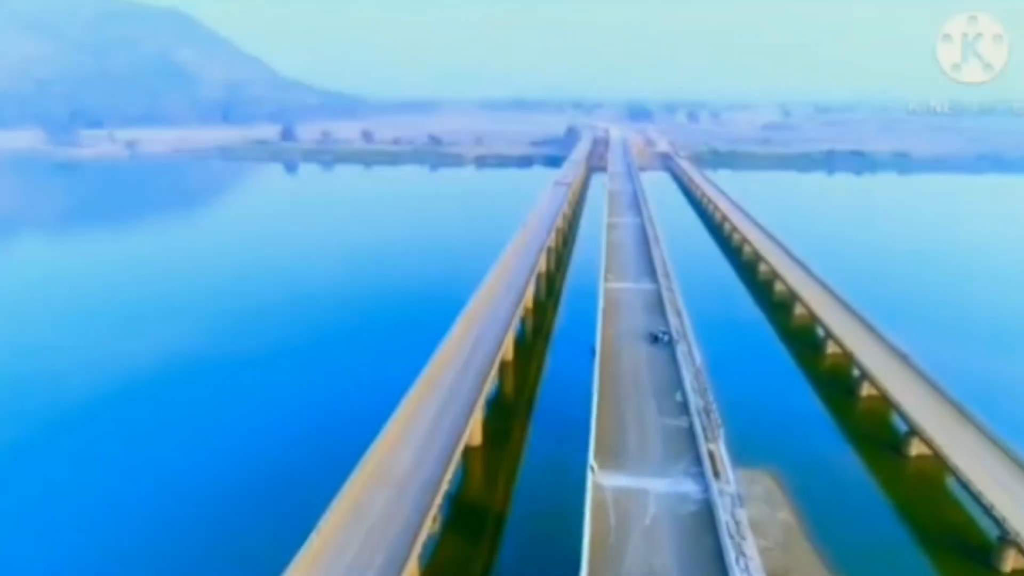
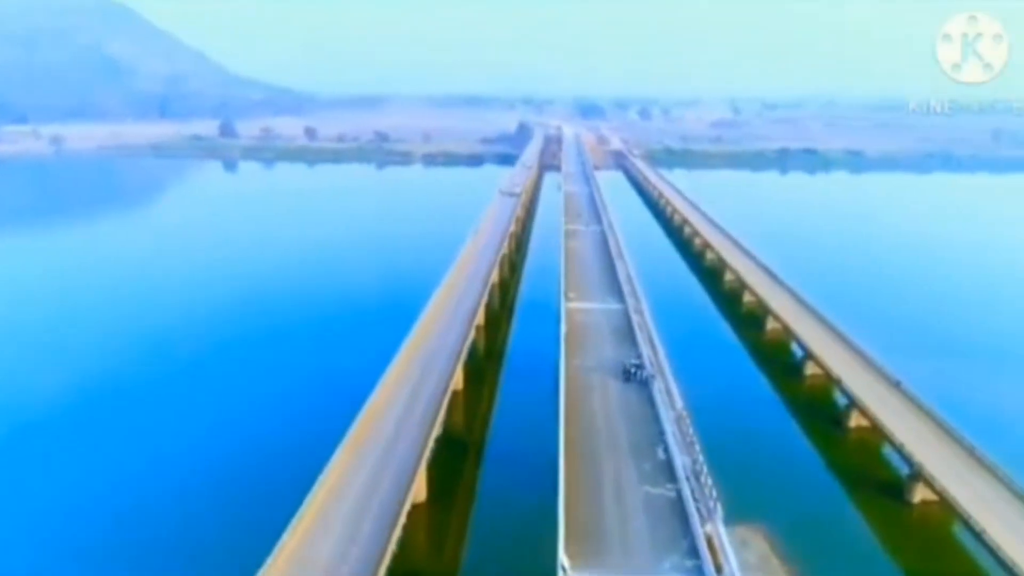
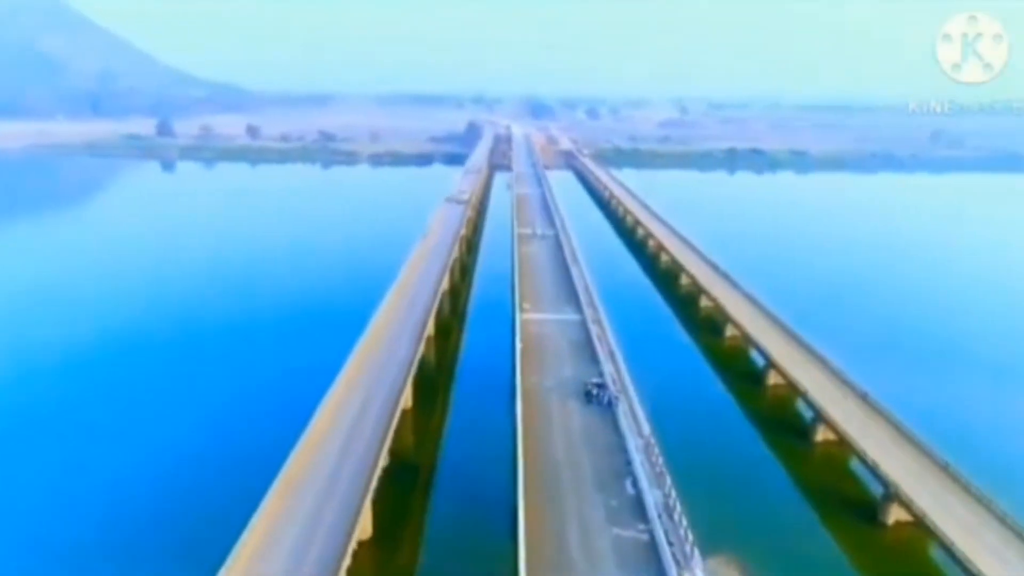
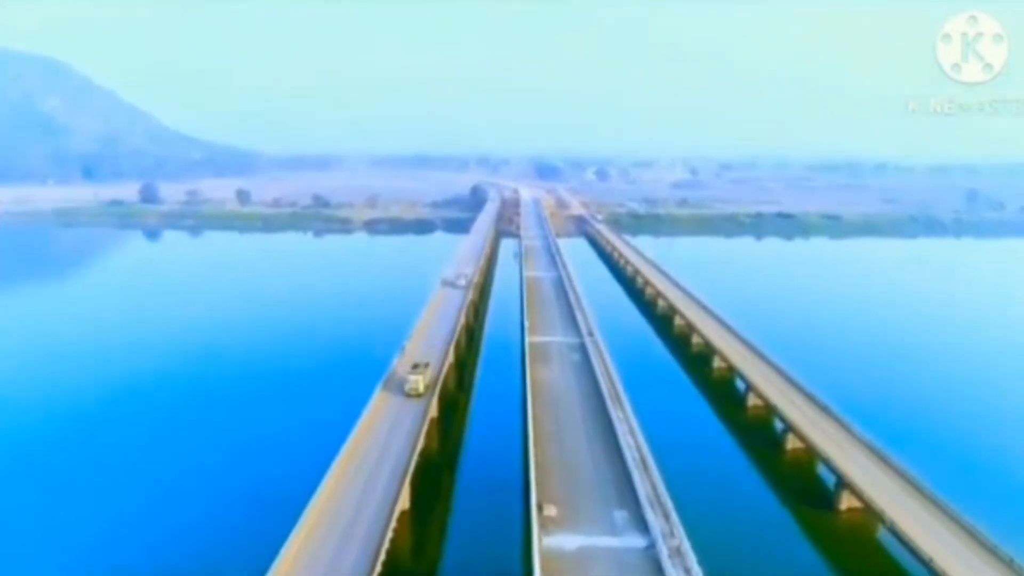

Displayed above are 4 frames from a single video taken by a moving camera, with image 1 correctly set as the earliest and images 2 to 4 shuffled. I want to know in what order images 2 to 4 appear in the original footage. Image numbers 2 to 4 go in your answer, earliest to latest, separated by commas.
2, 3, 4
